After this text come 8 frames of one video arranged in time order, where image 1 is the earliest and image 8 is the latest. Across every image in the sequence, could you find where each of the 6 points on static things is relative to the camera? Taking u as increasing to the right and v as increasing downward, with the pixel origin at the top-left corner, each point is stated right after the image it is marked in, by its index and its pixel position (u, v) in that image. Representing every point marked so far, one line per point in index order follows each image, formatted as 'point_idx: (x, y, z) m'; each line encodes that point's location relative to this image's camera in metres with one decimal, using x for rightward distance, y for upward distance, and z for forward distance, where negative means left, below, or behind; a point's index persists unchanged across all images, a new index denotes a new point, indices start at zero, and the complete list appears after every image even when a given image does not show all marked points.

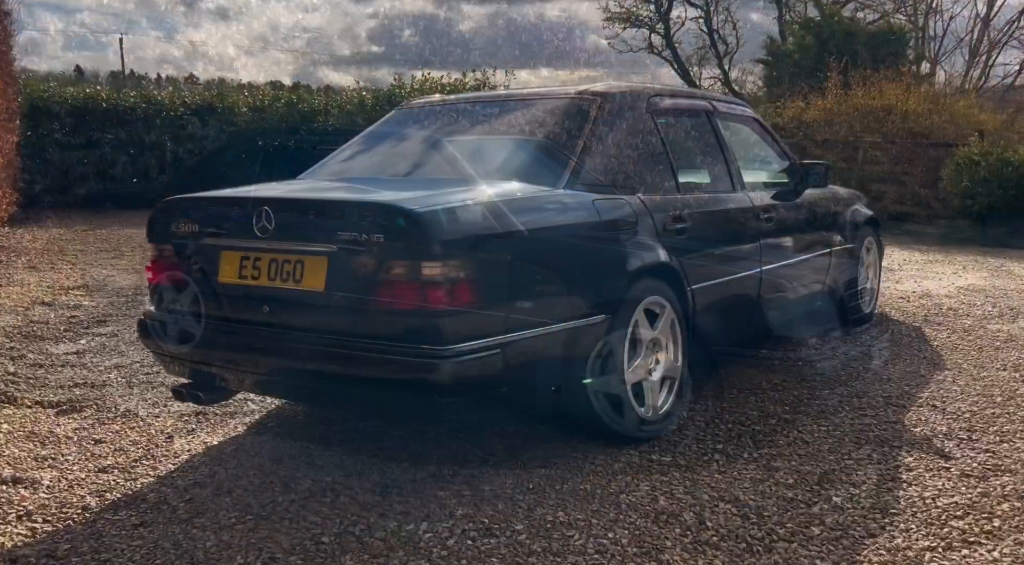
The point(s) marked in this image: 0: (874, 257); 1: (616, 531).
0: (+2.5, +0.2, +6.7) m
1: (+0.3, -0.8, +3.1) m
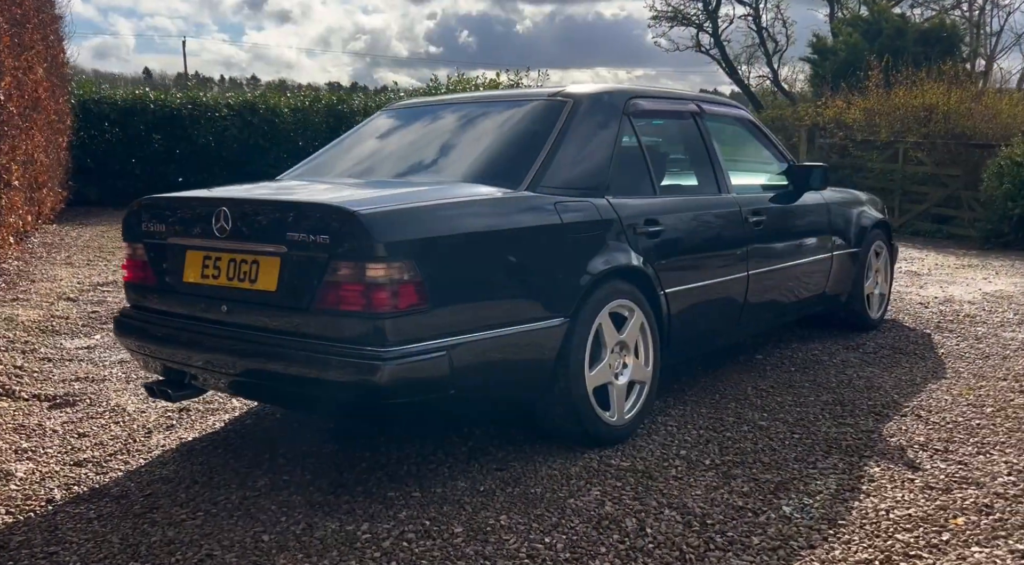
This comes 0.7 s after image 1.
0: (+2.5, +0.2, +6.6) m
1: (+0.1, -0.8, +3.1) m
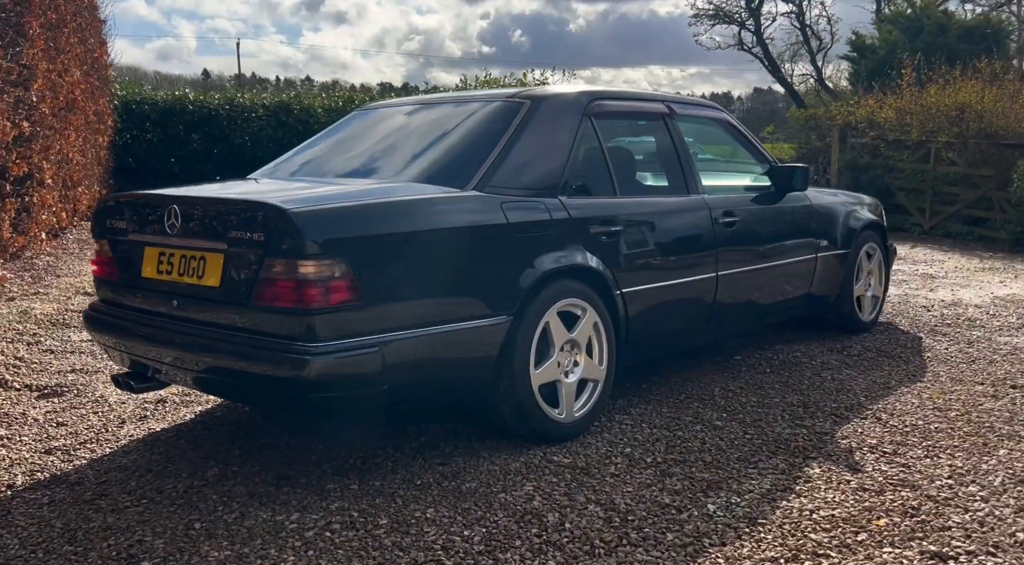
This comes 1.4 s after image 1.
0: (+2.5, +0.1, +6.5) m
1: (-0.1, -0.8, +3.1) m
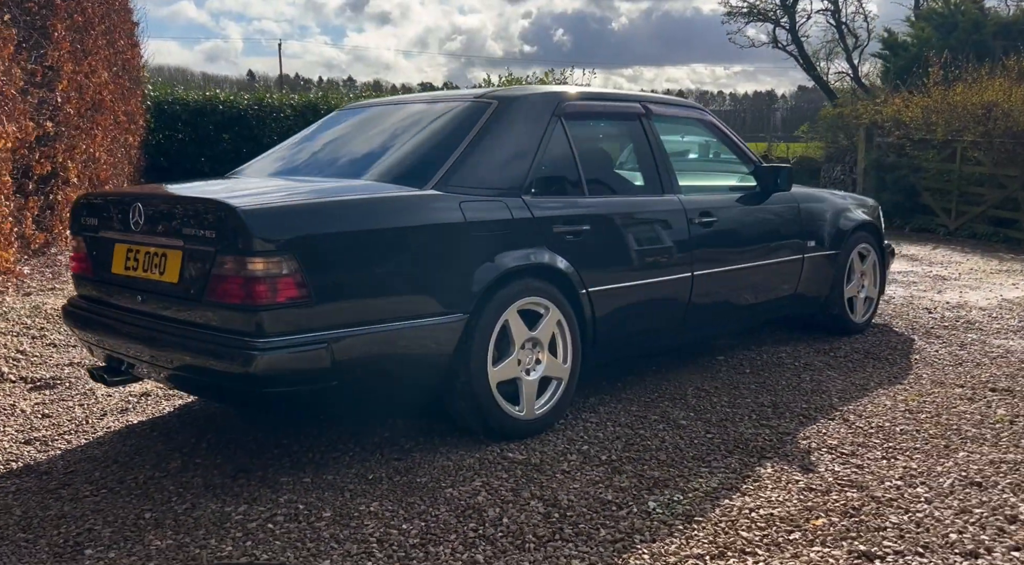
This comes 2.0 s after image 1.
0: (+2.4, +0.1, +6.5) m
1: (-0.3, -0.8, +3.2) m
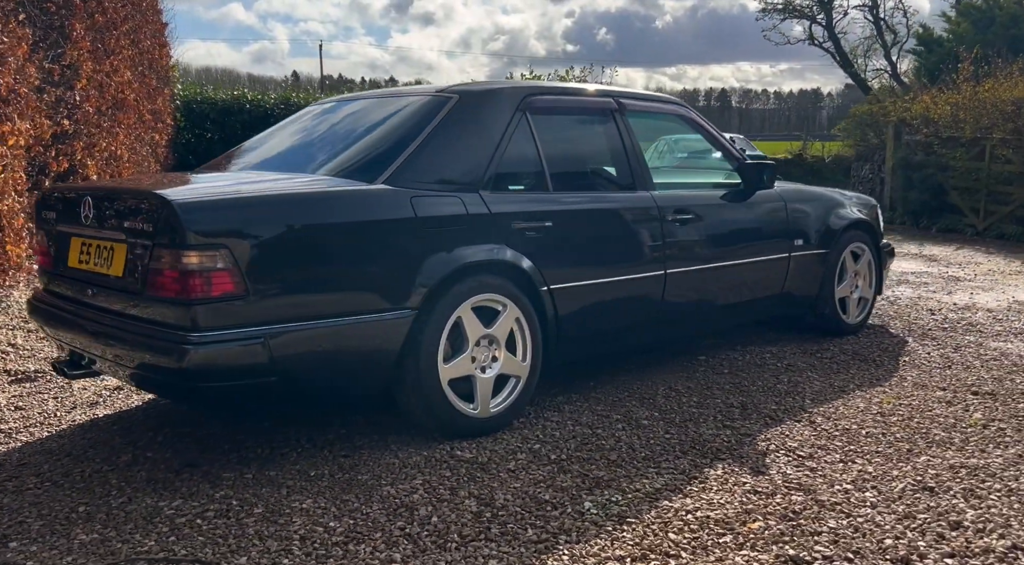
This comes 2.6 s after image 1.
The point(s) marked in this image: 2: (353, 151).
0: (+2.3, +0.1, +6.3) m
1: (-0.6, -0.8, +3.2) m
2: (-0.7, +0.6, +4.1) m
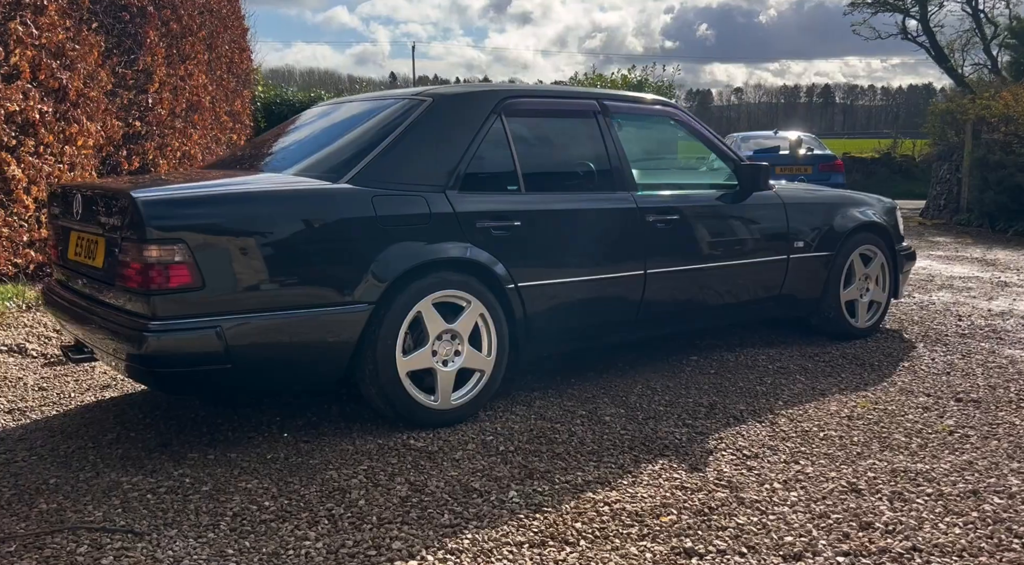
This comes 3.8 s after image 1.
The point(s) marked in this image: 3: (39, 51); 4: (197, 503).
0: (+2.4, +0.1, +6.3) m
1: (-0.8, -0.8, +3.4) m
2: (-0.8, +0.6, +4.4) m
3: (-3.8, +1.9, +7.9) m
4: (-1.1, -0.8, +3.4) m
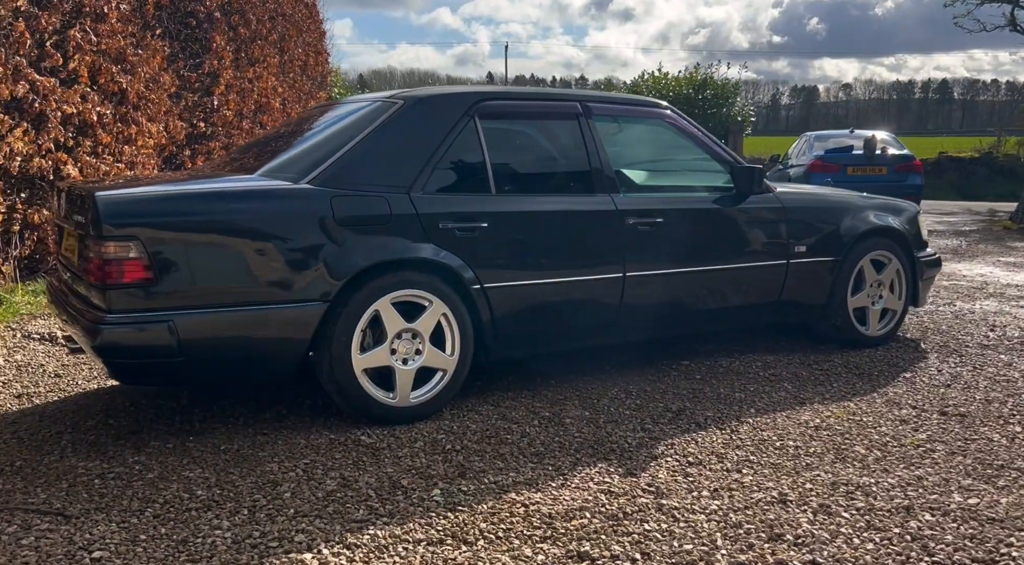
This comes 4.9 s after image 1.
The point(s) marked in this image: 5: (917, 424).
0: (+2.4, +0.1, +6.1) m
1: (-1.1, -0.7, +3.5) m
2: (-1.0, +0.6, +4.5) m
3: (-3.6, +1.9, +8.3) m
4: (-1.4, -0.8, +3.5) m
5: (+1.8, -0.6, +4.4) m
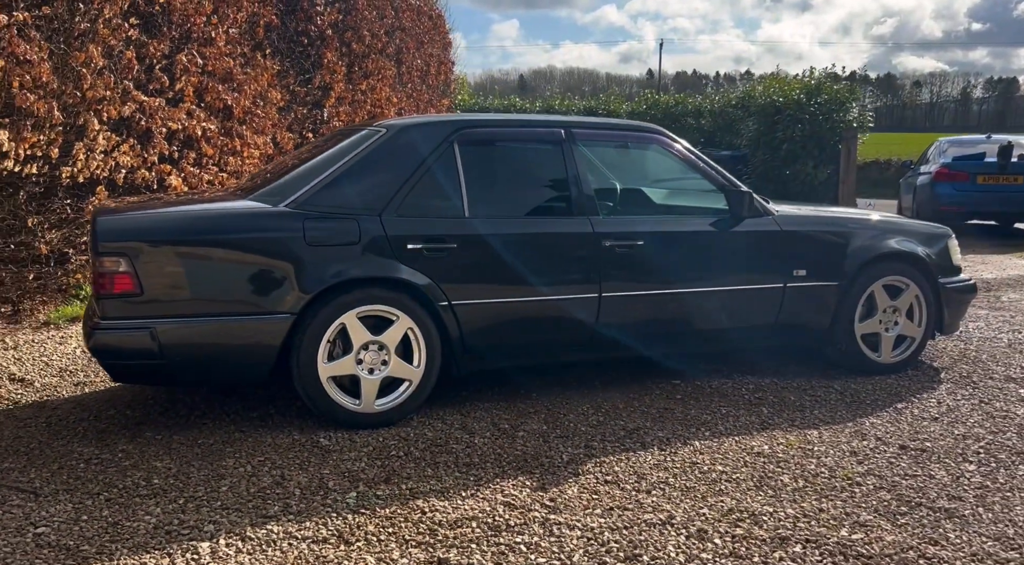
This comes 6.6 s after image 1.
0: (+2.5, -0.1, +5.9) m
1: (-1.4, -0.8, +4.1) m
2: (-1.1, +0.5, +5.0) m
3: (-3.0, +2.0, +9.2) m
4: (-1.7, -0.8, +4.1) m
5: (+1.6, -0.8, +4.4) m
